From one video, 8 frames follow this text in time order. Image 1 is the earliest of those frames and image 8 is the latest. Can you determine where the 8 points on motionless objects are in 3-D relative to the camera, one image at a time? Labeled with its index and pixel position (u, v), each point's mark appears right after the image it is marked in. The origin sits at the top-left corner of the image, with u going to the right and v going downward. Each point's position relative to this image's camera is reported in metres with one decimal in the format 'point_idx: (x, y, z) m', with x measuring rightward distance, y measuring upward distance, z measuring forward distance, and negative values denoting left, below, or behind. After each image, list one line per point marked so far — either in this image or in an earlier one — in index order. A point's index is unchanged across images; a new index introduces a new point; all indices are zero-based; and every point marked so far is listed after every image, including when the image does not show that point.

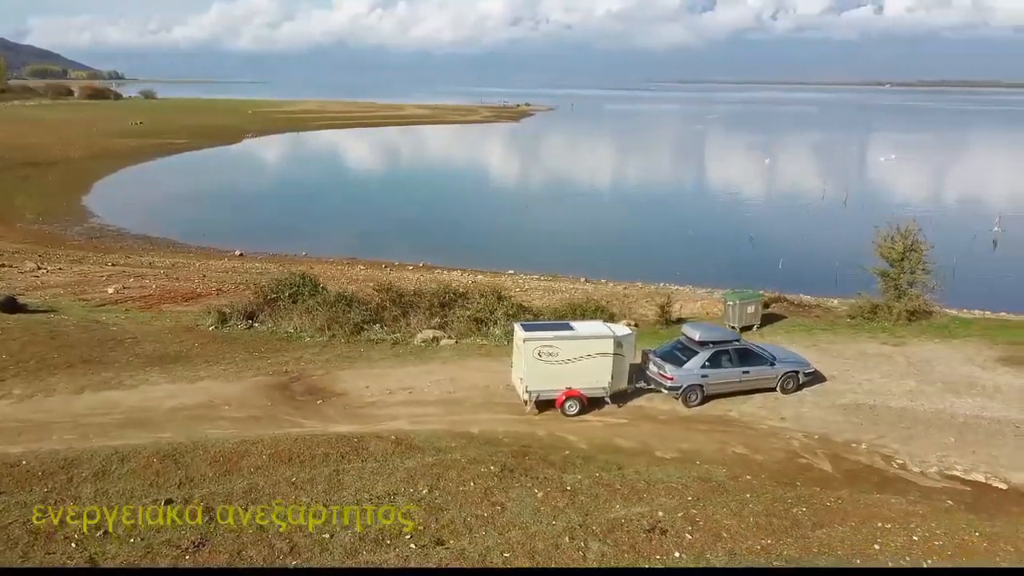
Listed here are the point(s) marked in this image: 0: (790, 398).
0: (+5.6, -2.3, +16.3) m
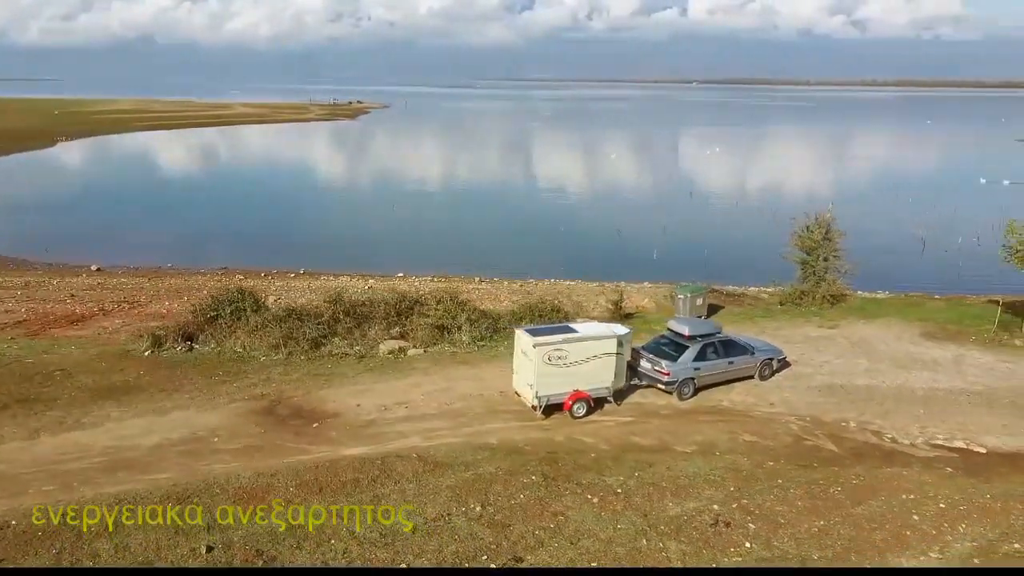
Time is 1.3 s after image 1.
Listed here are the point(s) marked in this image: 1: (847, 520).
0: (+5.5, -2.1, +17.2) m
1: (+5.0, -3.4, +11.9) m
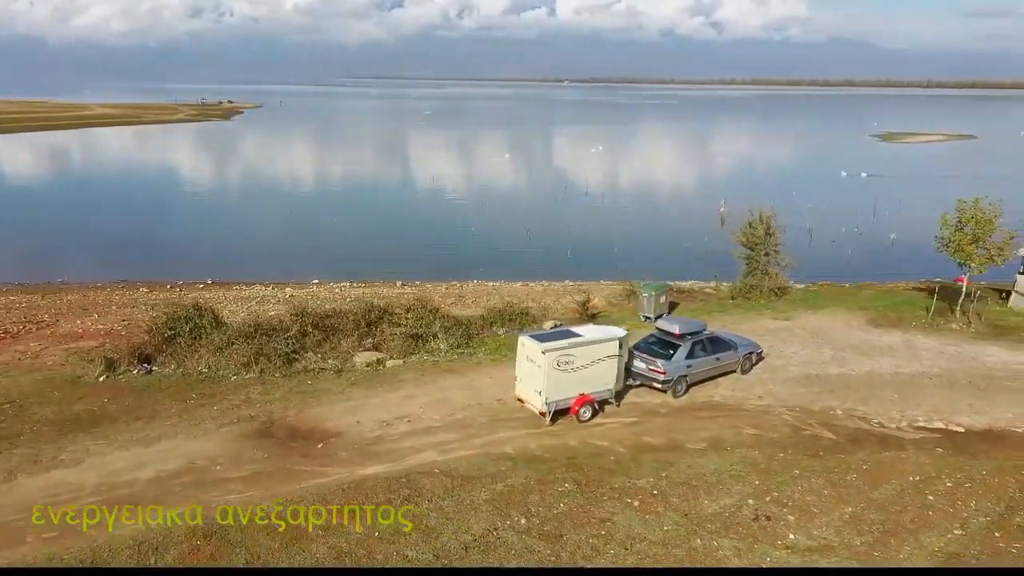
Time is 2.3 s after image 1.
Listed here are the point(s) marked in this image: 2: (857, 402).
0: (+5.3, -2.0, +17.8) m
1: (+5.6, -3.4, +12.5) m
2: (+7.1, -2.3, +16.9) m
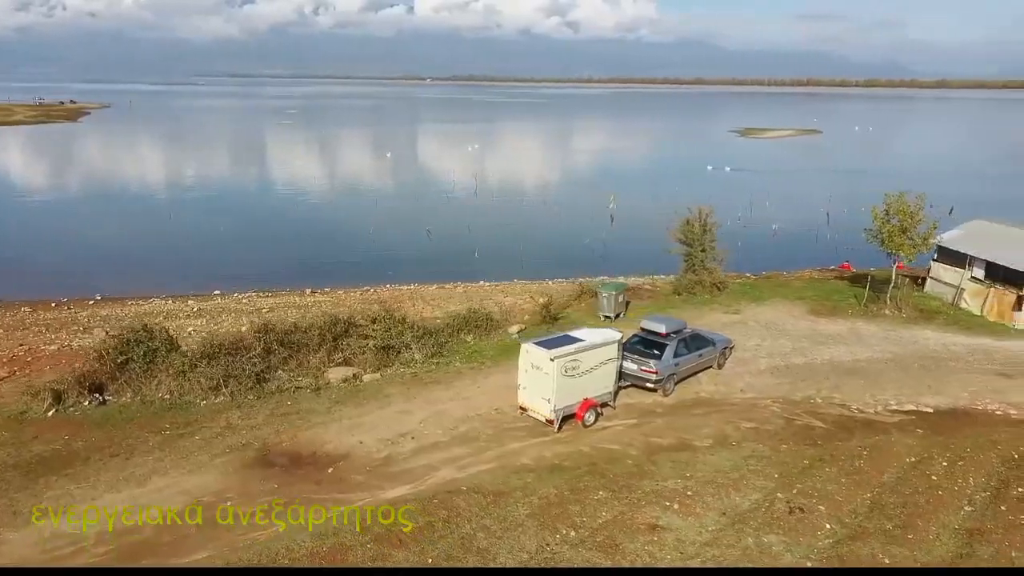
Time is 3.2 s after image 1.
0: (+4.9, -1.9, +18.4) m
1: (+6.1, -3.3, +13.2) m
2: (+6.9, -2.2, +17.7) m
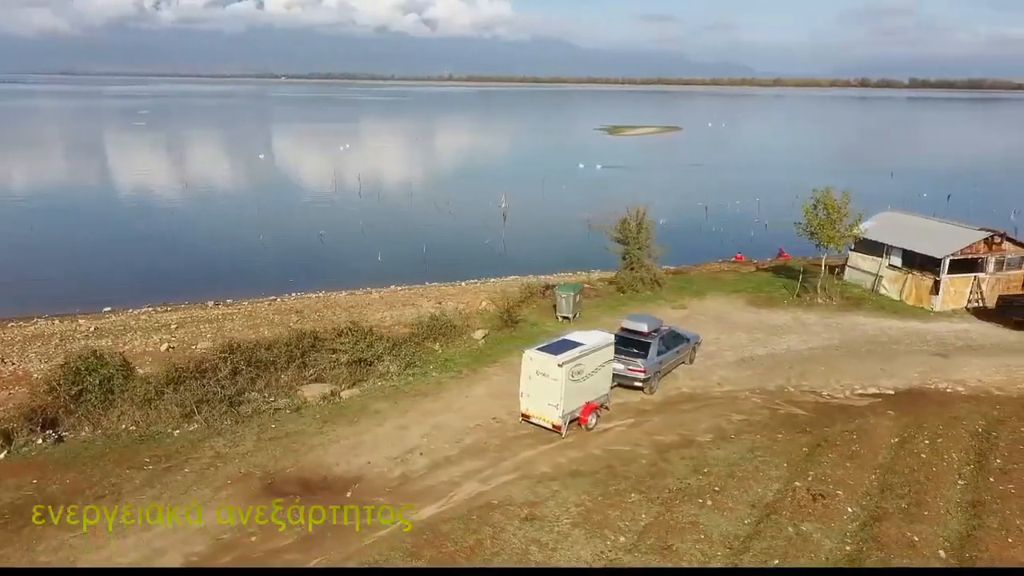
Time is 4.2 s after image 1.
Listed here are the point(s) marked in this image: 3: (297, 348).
0: (+4.4, -1.9, +18.9) m
1: (+6.5, -3.1, +14.0) m
2: (+6.5, -2.0, +18.6) m
3: (-4.8, -1.3, +18.4) m
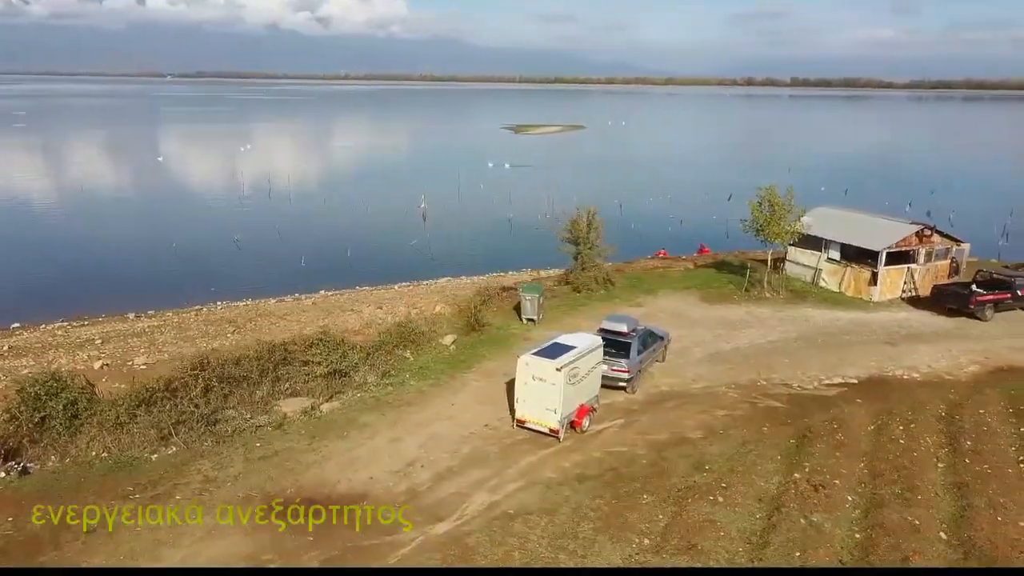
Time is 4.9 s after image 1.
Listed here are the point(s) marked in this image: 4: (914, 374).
0: (+3.9, -1.8, +19.3) m
1: (+6.5, -3.1, +14.7) m
2: (+5.9, -1.9, +19.2) m
3: (-5.2, -1.6, +17.7) m
4: (+9.5, -2.0, +19.3) m
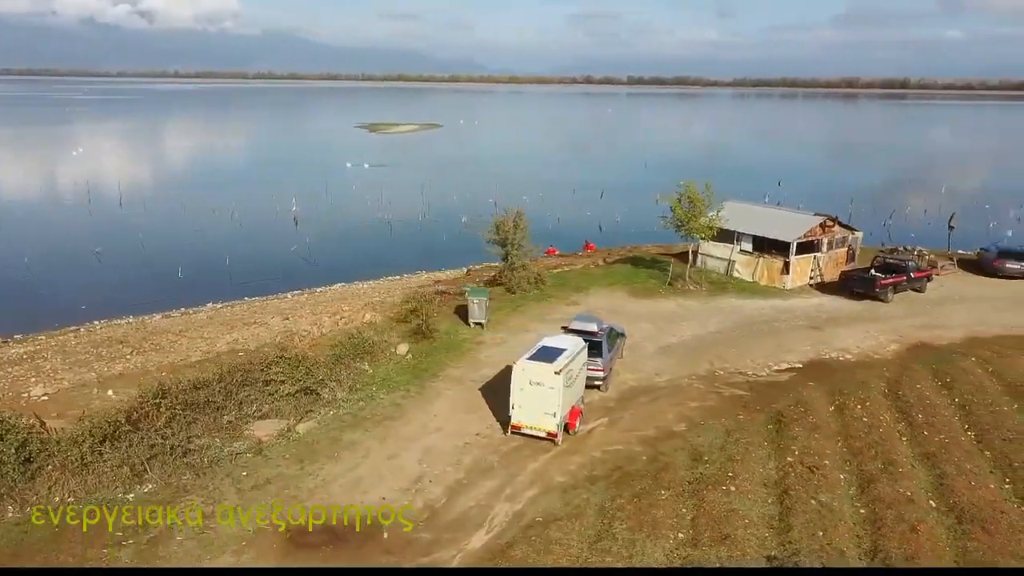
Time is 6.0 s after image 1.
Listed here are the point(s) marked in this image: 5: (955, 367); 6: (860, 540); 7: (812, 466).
0: (+3.0, -1.8, +19.7) m
1: (+6.5, -2.9, +15.7) m
2: (+5.0, -1.8, +20.0) m
3: (-5.7, -1.9, +16.5) m
4: (+8.5, -1.7, +20.8) m
5: (+10.8, -1.9, +20.0) m
6: (+5.2, -3.7, +12.2) m
7: (+5.2, -3.1, +14.3) m
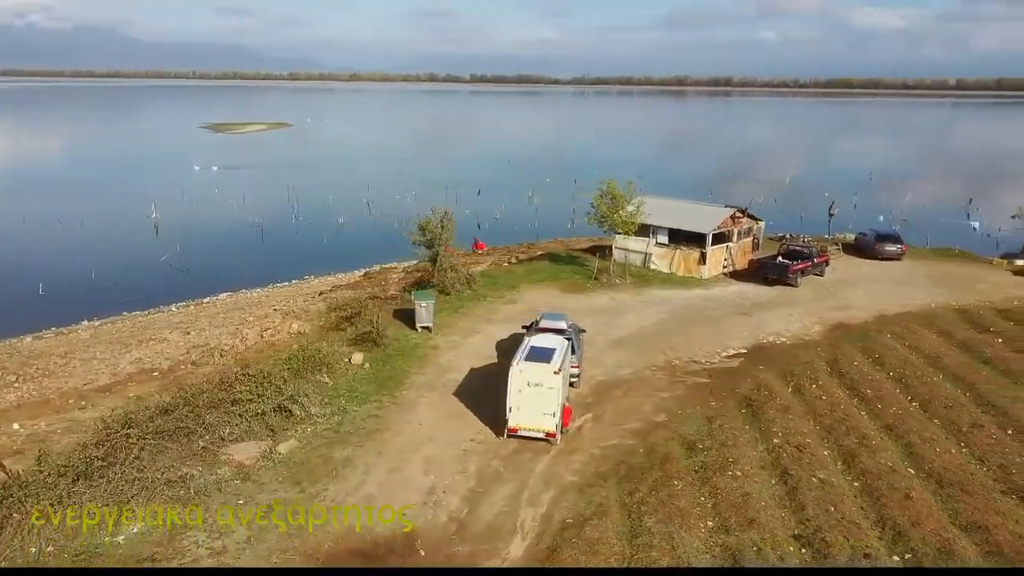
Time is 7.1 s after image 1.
0: (+2.0, -1.7, +20.0) m
1: (+6.2, -2.6, +16.6) m
2: (+4.0, -1.6, +20.7) m
3: (-6.0, -2.2, +15.3) m
4: (+7.2, -1.4, +22.0) m
5: (+9.7, -1.5, +21.7) m
6: (+5.6, -3.5, +13.0) m
7: (+5.2, -2.9, +15.1) m
